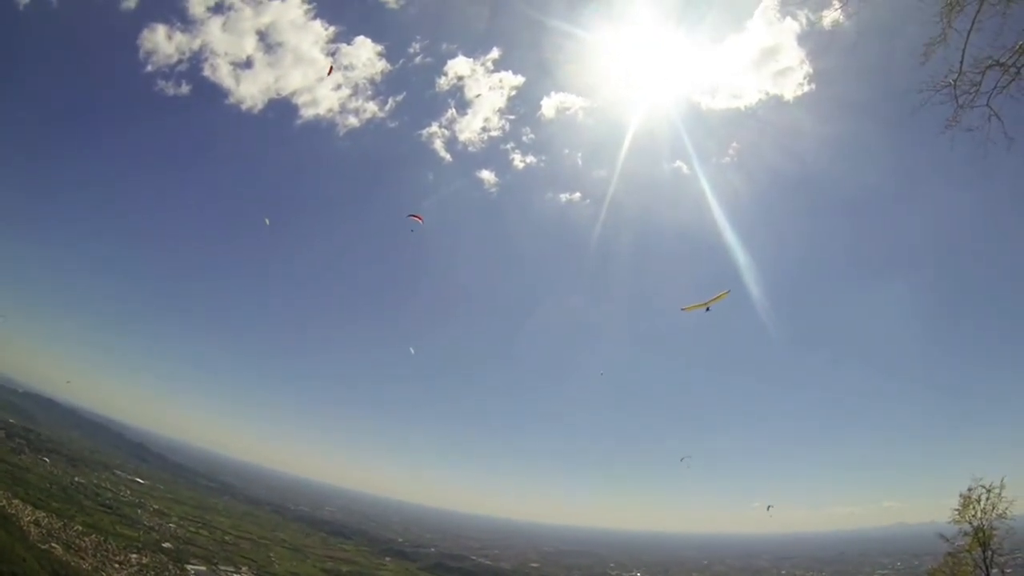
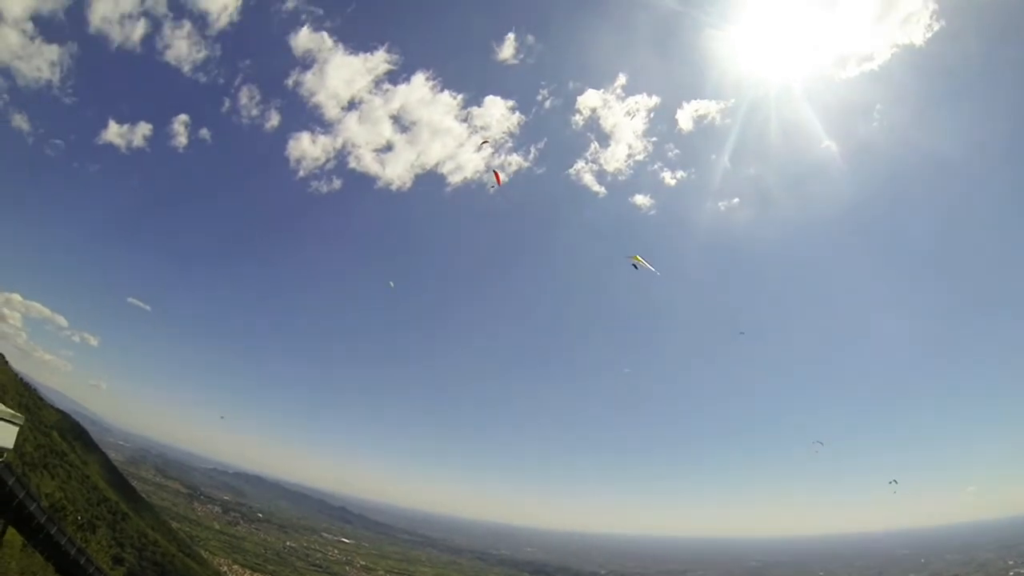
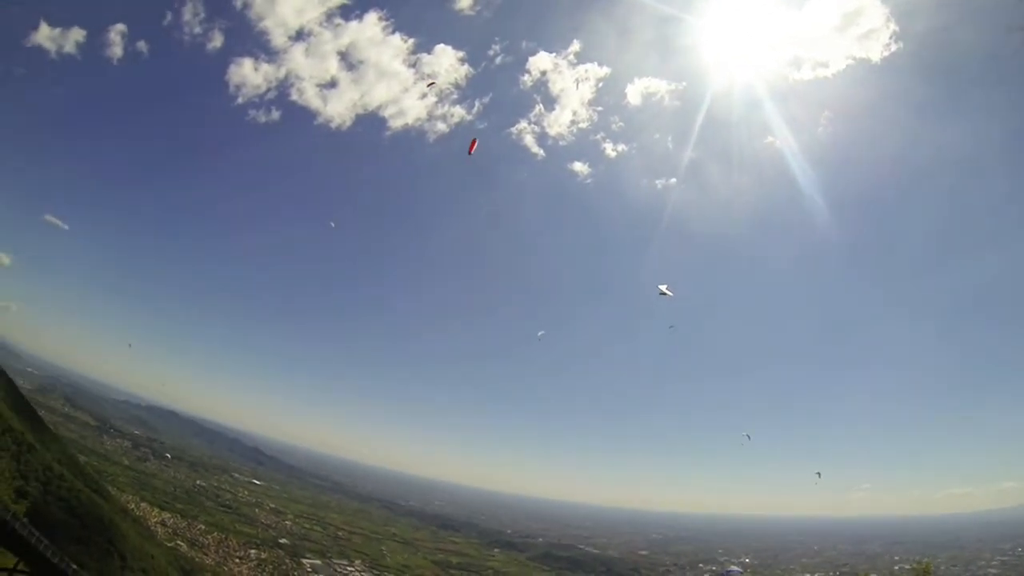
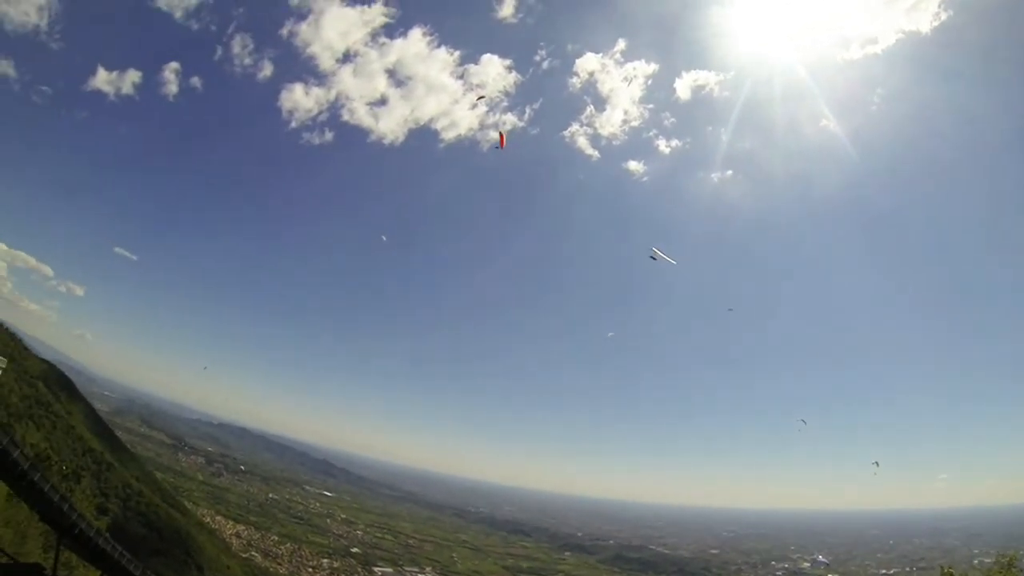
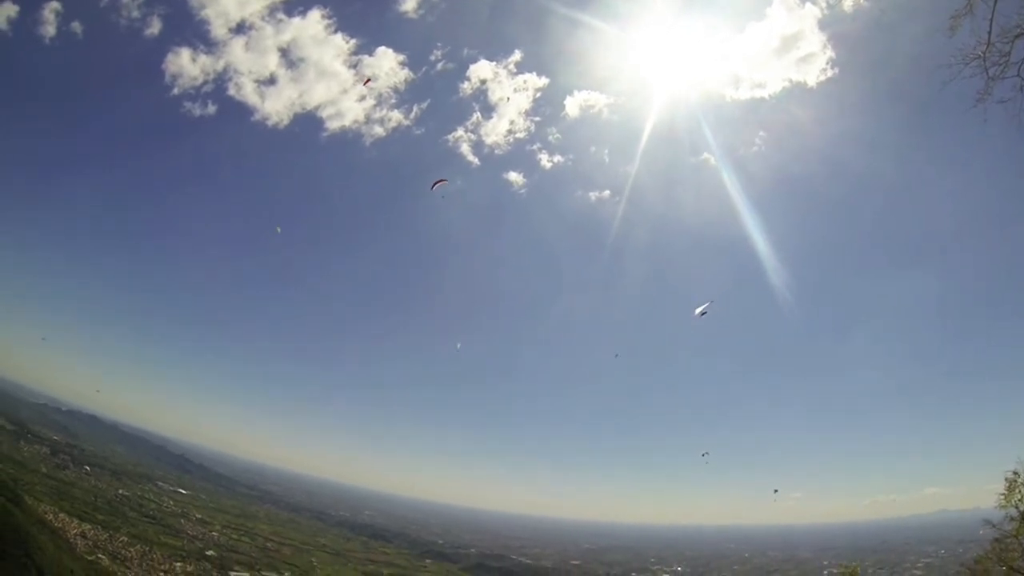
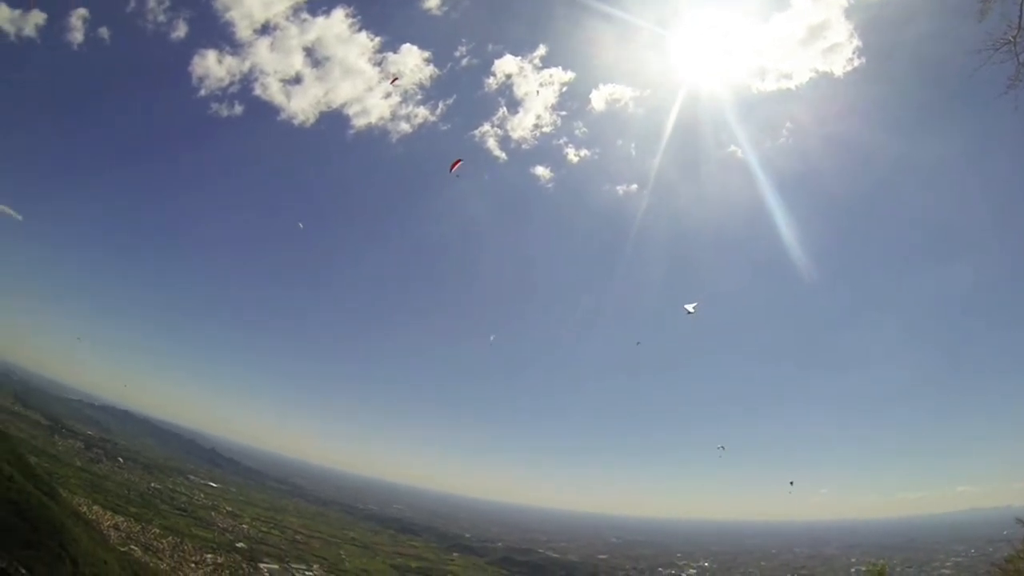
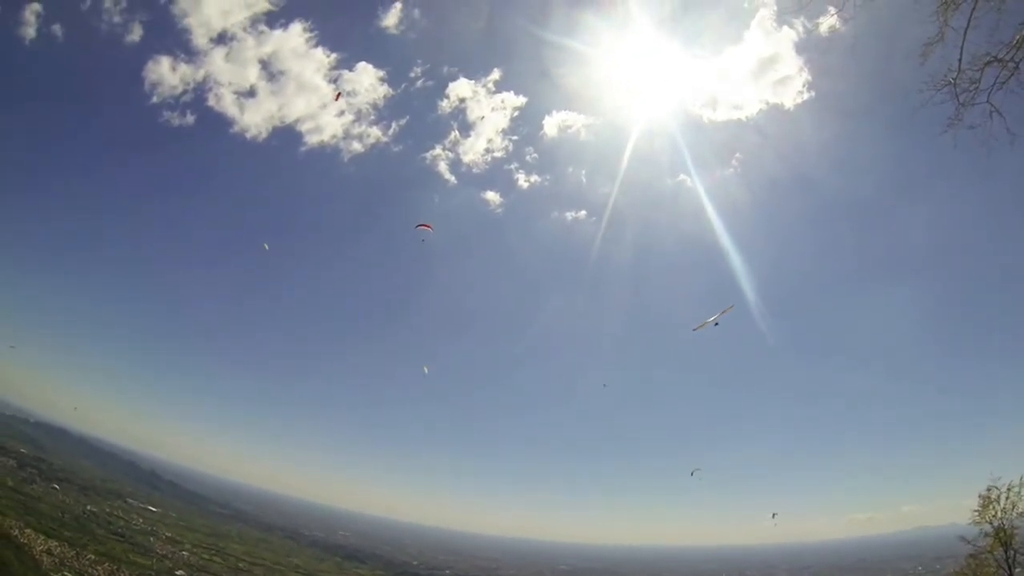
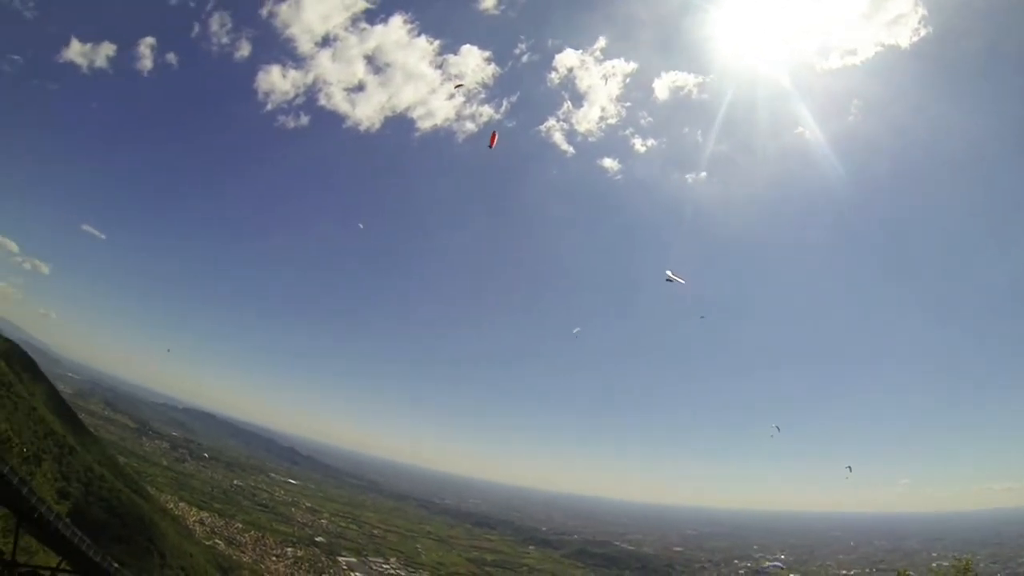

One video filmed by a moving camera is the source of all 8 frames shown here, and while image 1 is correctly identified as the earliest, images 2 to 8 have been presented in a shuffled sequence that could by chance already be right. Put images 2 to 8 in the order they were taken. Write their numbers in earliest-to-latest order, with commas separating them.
7, 5, 6, 3, 8, 4, 2
